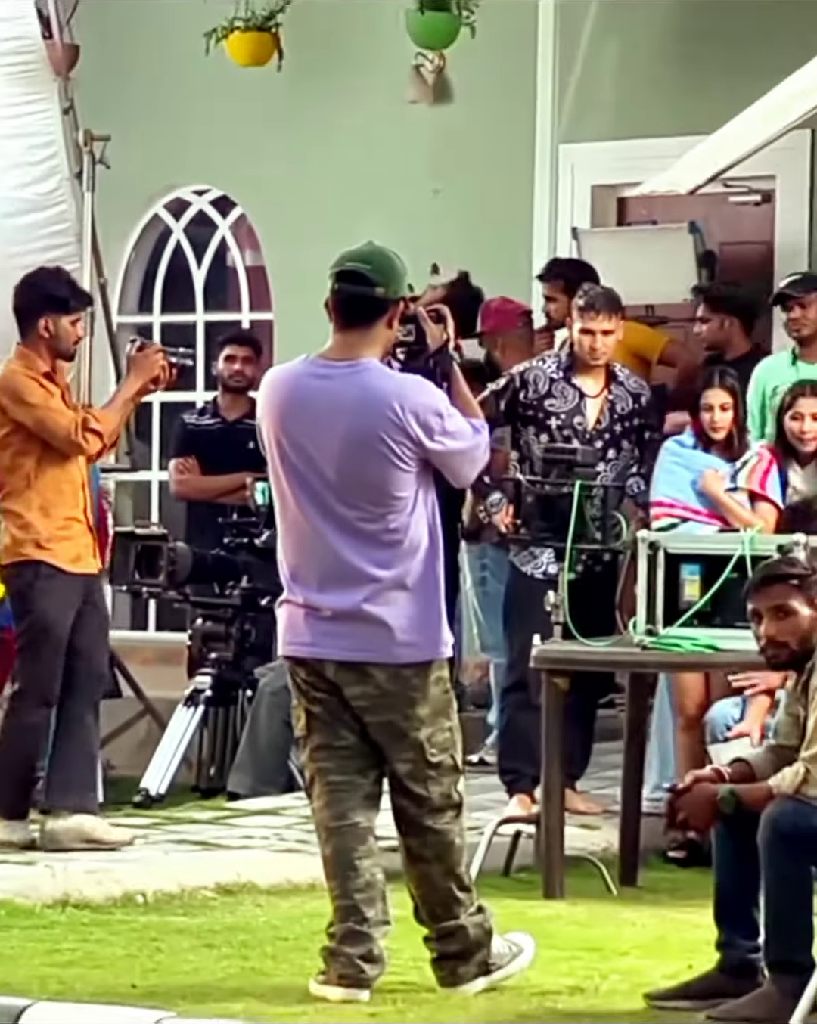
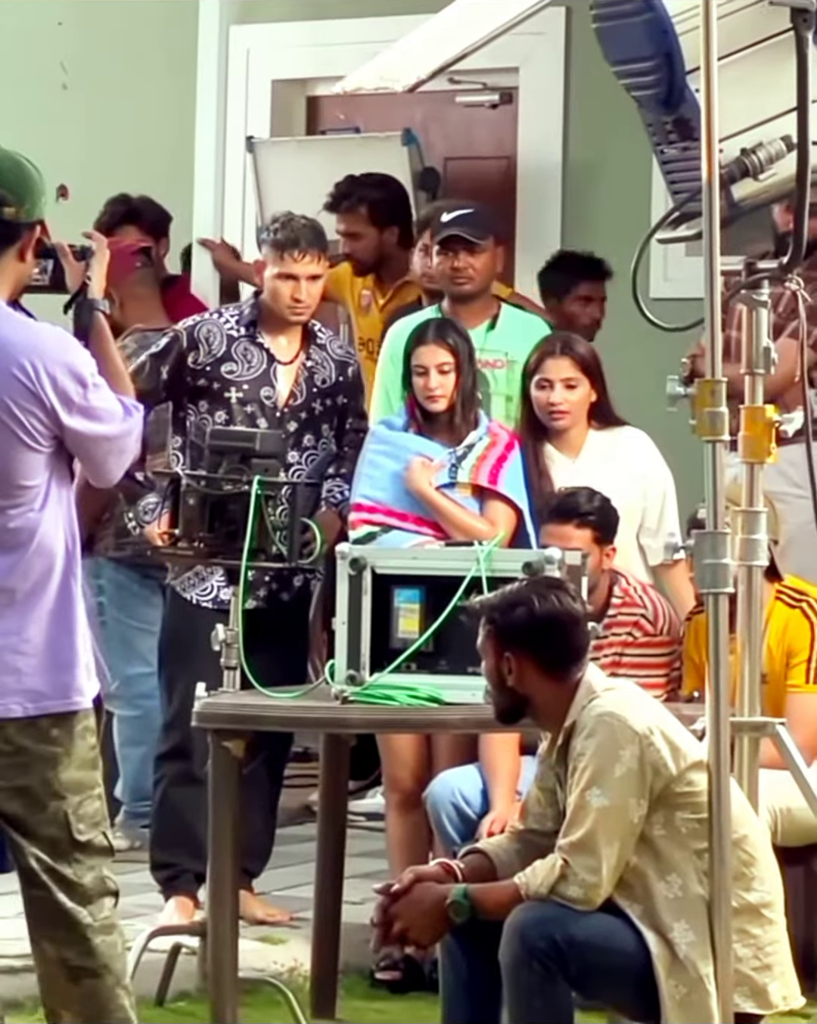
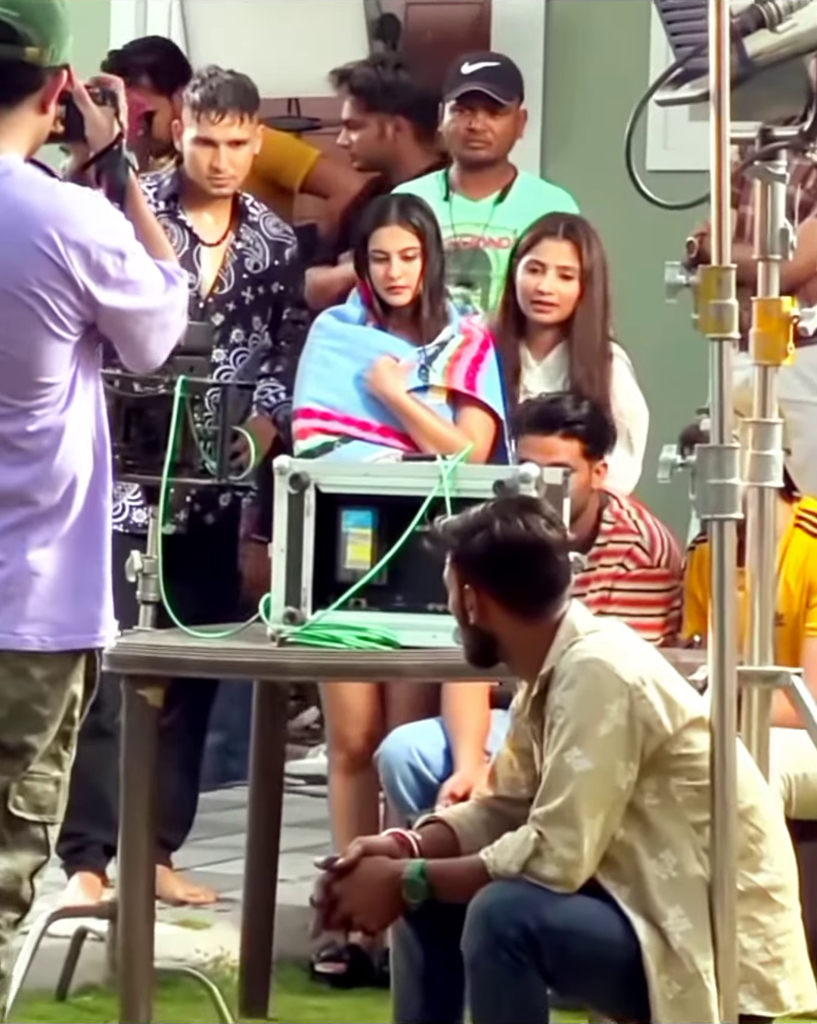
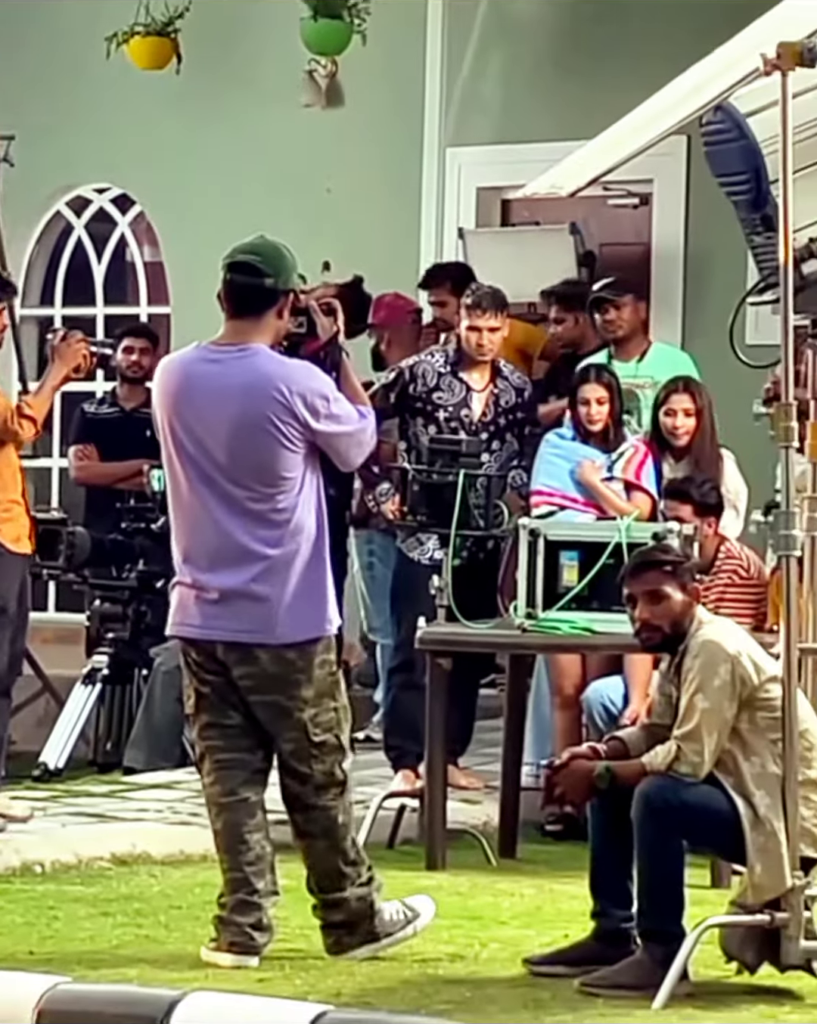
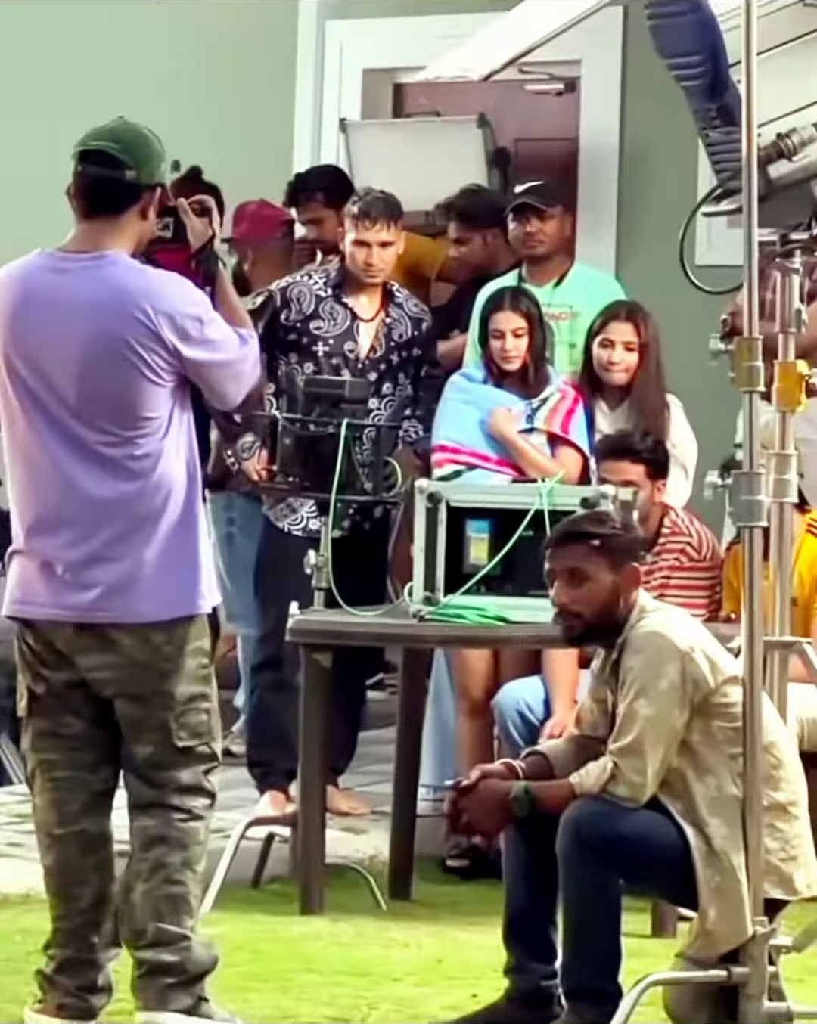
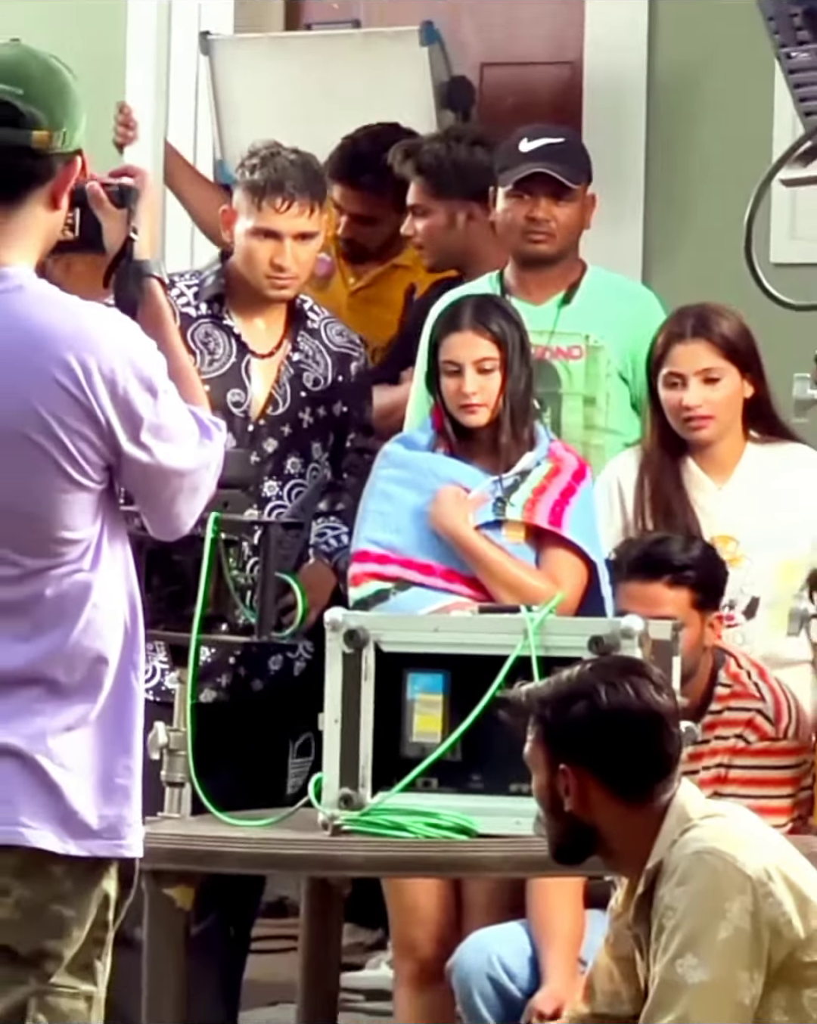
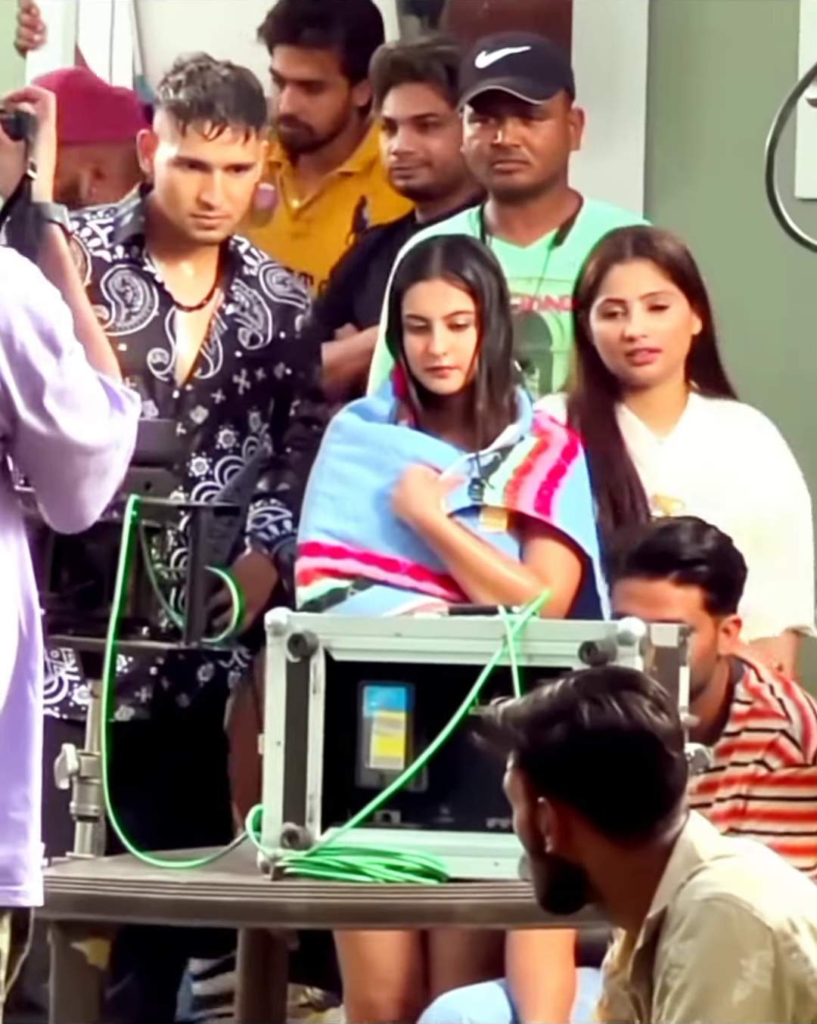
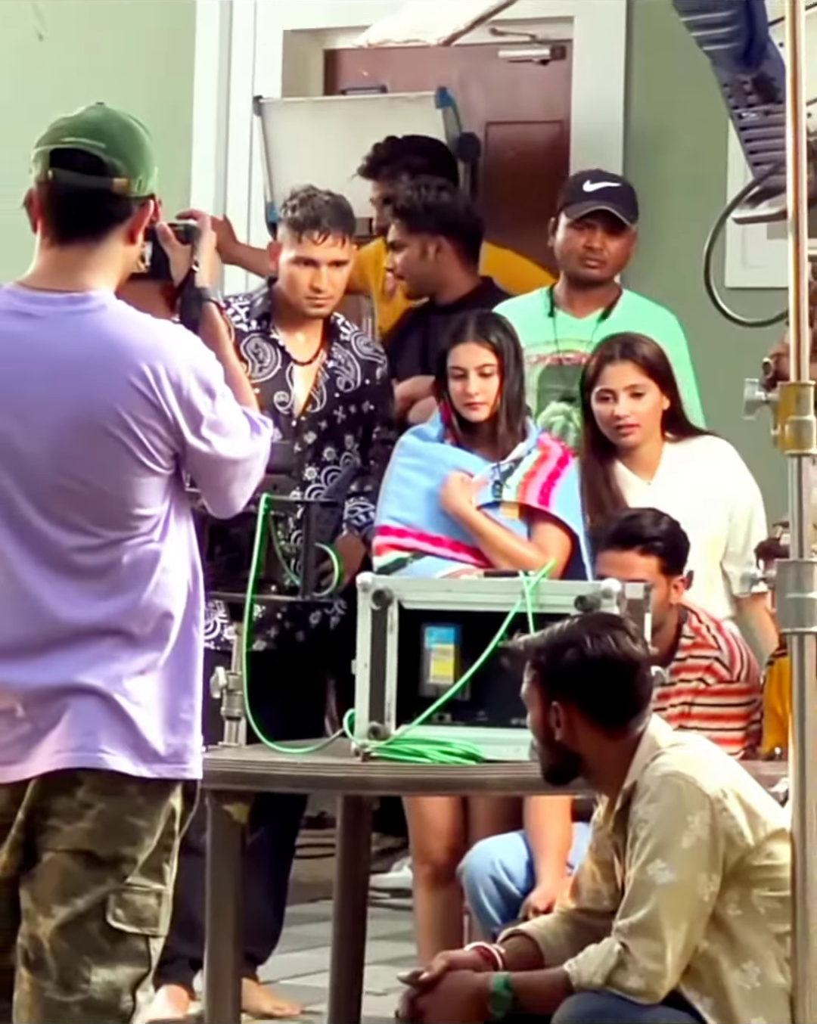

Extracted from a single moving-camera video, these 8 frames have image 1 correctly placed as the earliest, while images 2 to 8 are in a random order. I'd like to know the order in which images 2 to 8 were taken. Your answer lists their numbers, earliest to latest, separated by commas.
4, 5, 3, 7, 6, 8, 2
